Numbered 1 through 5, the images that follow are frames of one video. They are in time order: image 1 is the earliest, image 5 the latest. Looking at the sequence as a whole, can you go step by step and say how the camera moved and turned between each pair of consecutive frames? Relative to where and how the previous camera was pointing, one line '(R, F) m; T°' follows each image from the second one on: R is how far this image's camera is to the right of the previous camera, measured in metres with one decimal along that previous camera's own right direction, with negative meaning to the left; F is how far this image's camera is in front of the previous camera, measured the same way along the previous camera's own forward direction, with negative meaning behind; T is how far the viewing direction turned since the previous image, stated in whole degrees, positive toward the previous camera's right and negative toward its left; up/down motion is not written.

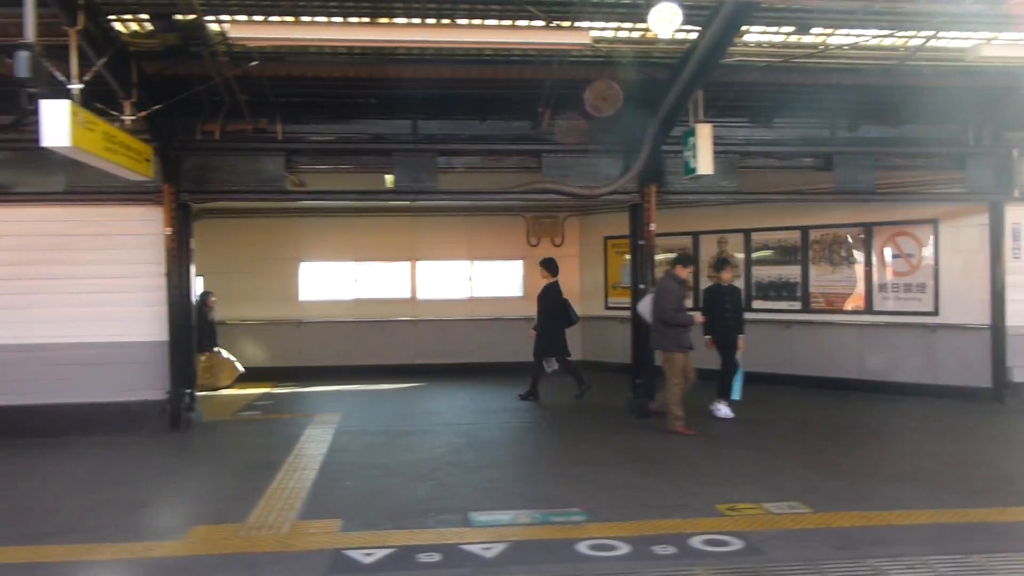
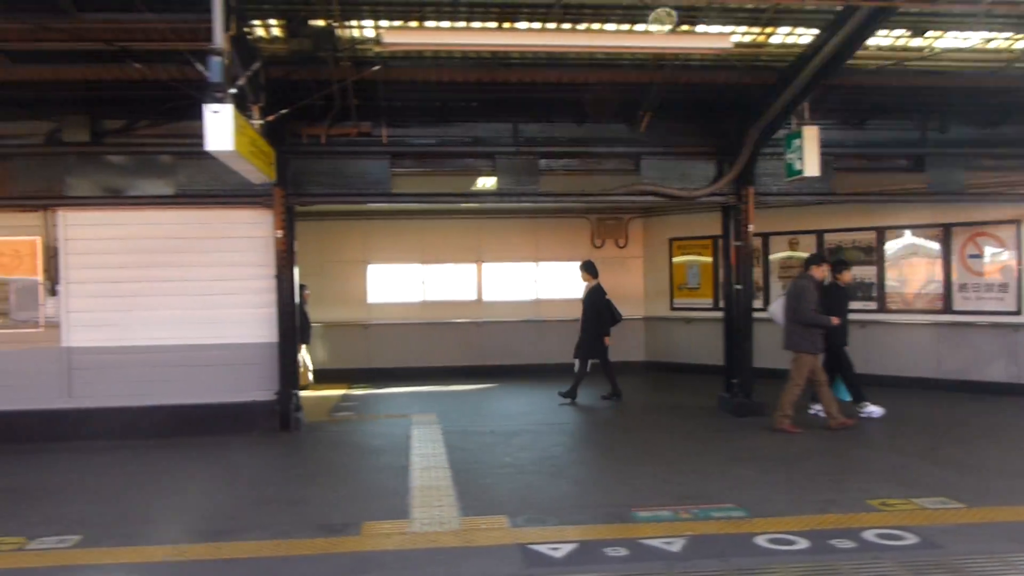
(-1.2, -0.1) m; 0°
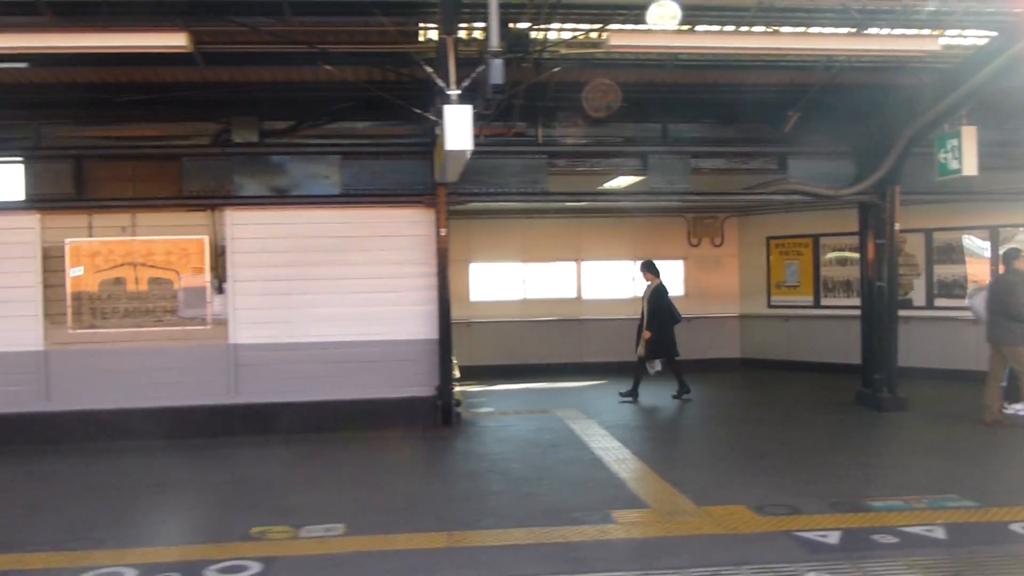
(-1.8, -0.1) m; 0°
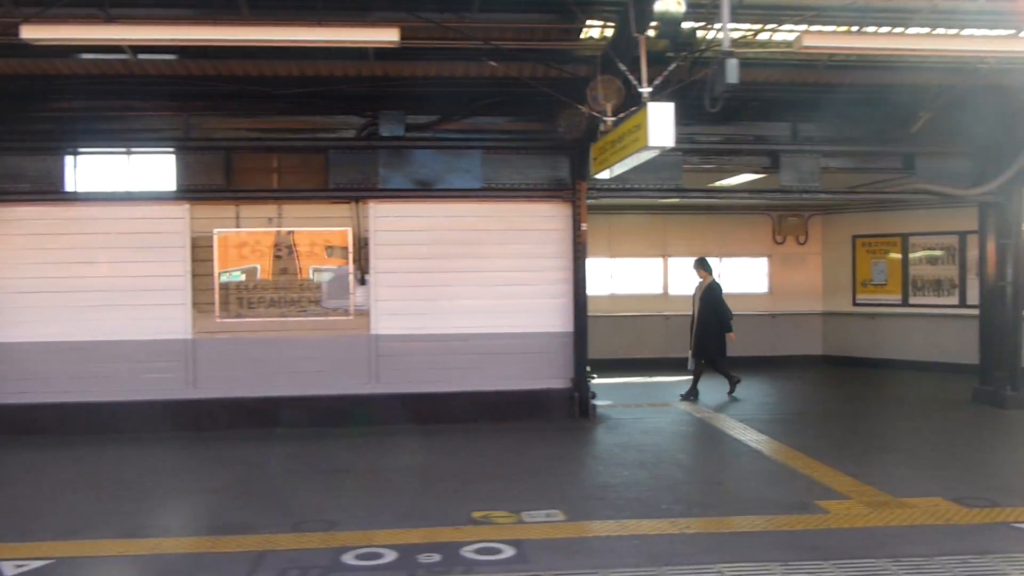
(-1.5, -0.1) m; 0°
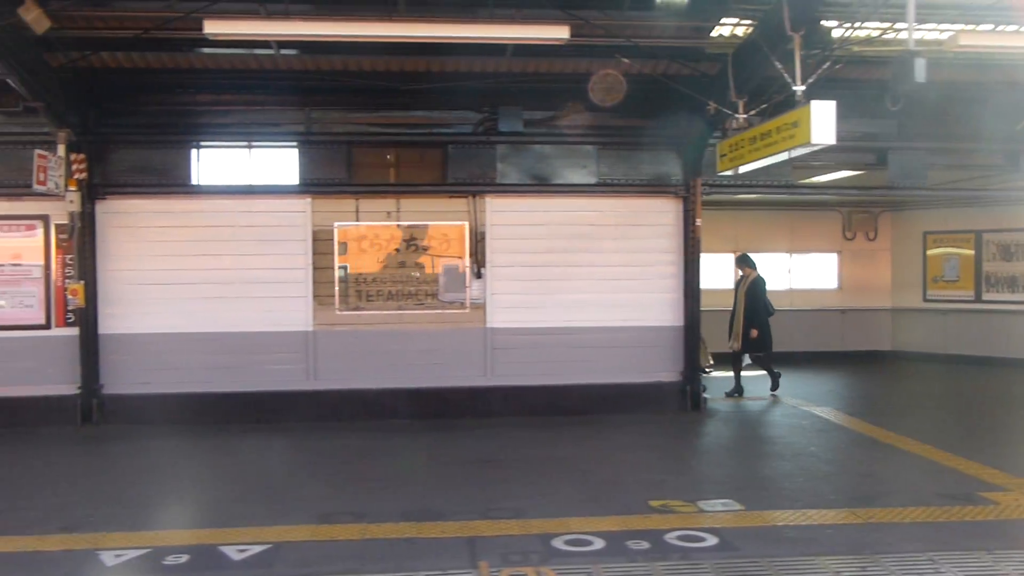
(-1.3, -0.1) m; 0°
